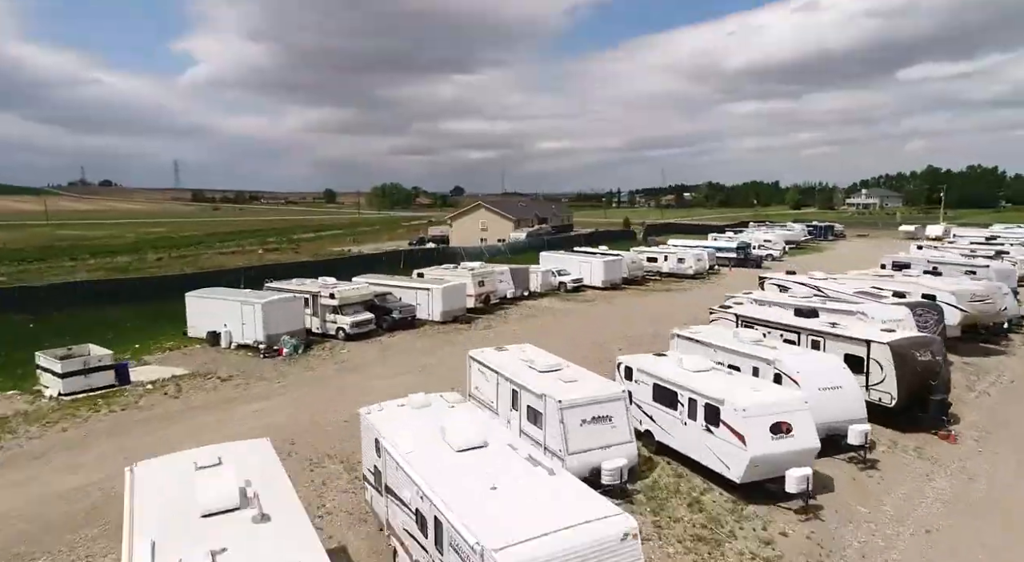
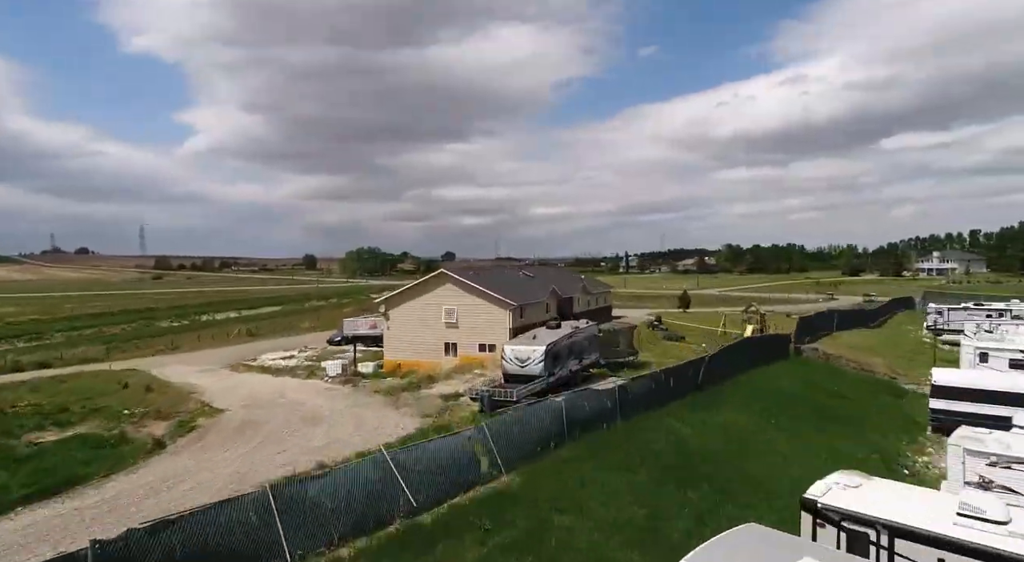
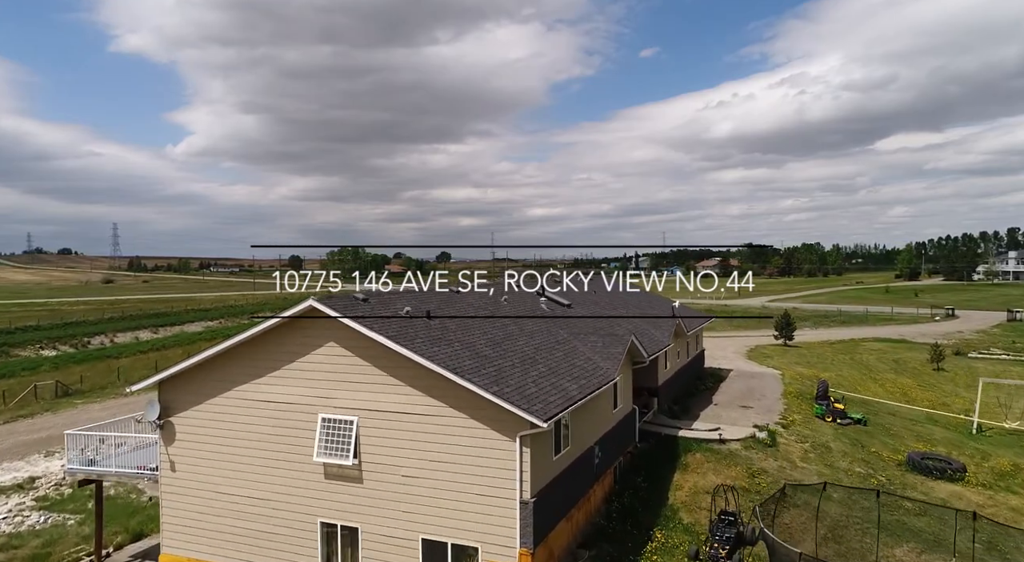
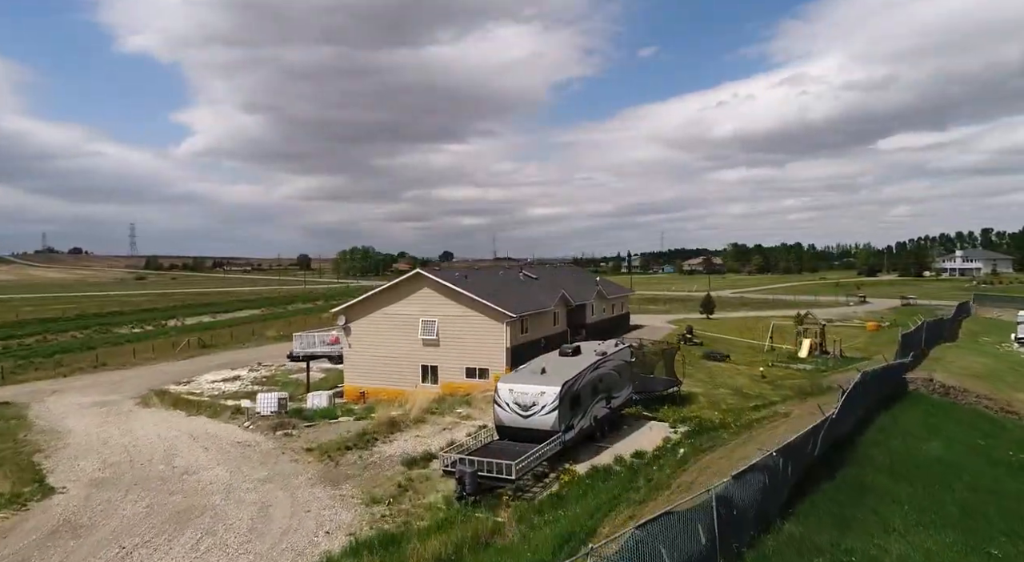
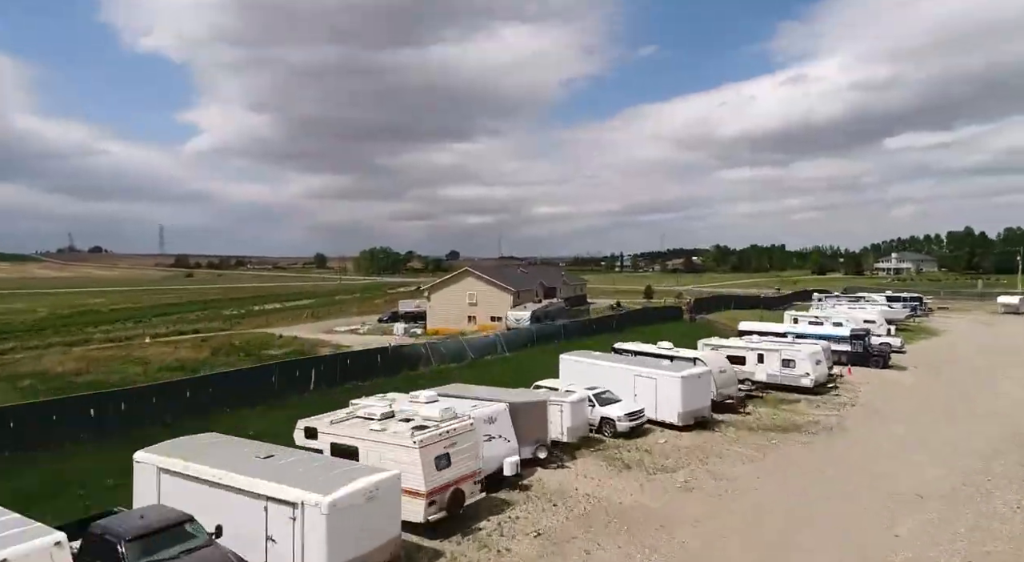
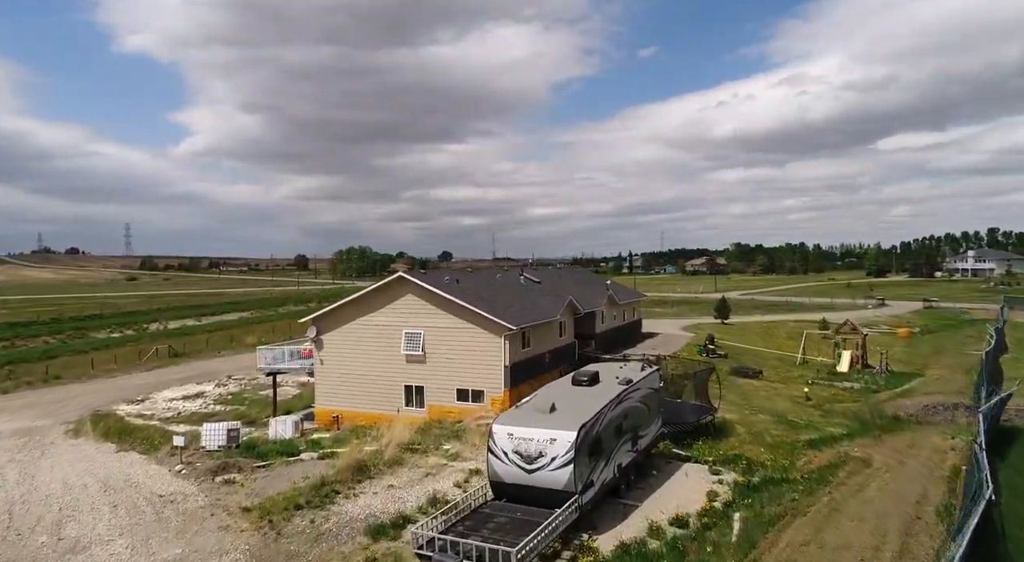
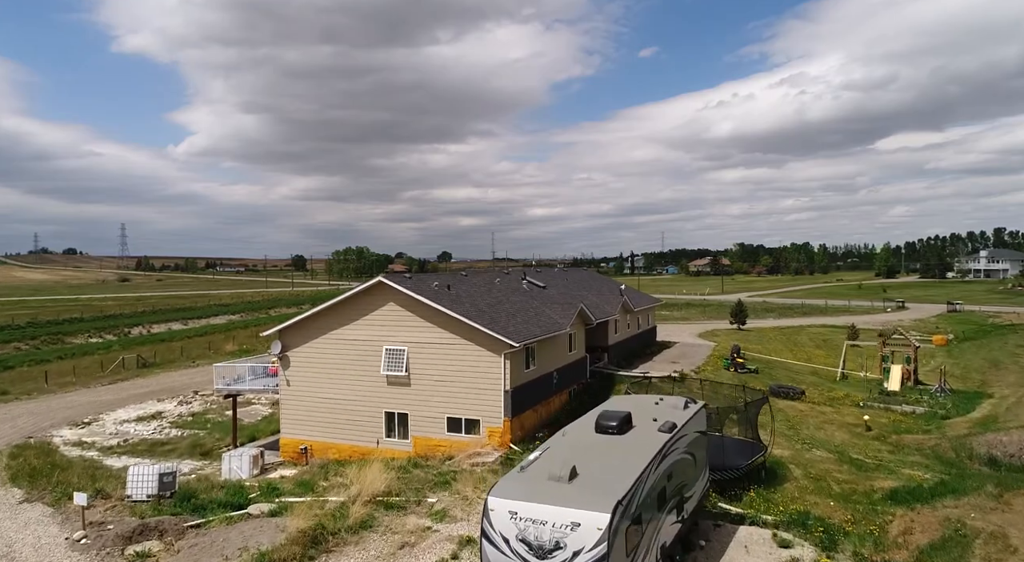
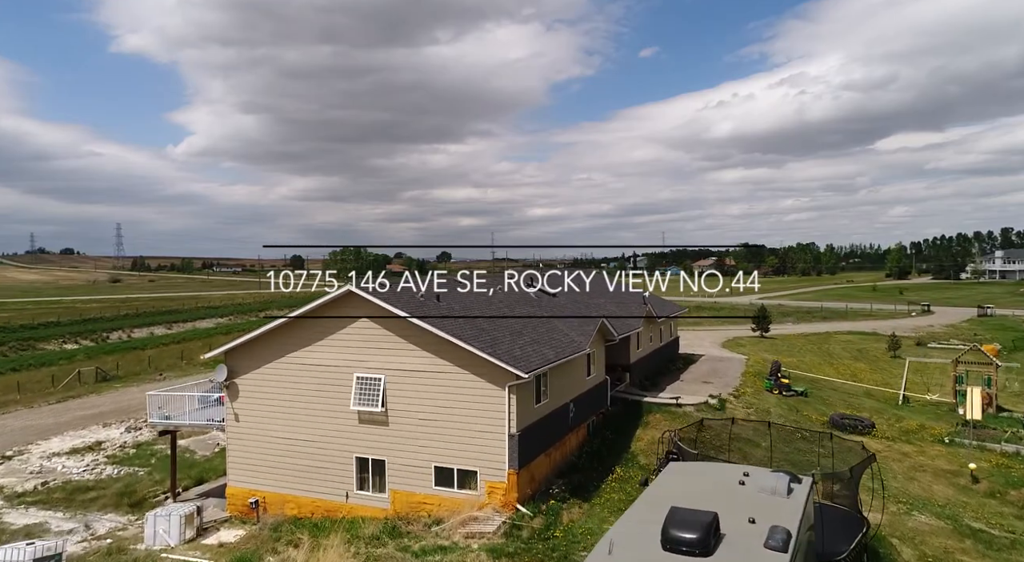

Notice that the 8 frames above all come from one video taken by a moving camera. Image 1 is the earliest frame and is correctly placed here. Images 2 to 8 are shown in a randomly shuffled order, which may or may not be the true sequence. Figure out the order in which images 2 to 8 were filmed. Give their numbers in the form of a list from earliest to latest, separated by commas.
5, 2, 4, 6, 7, 8, 3
